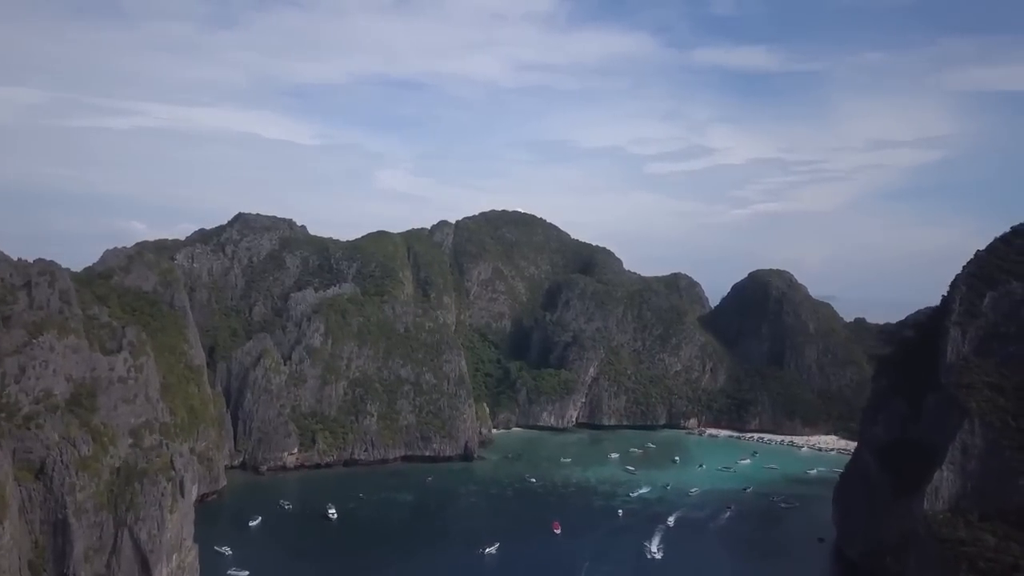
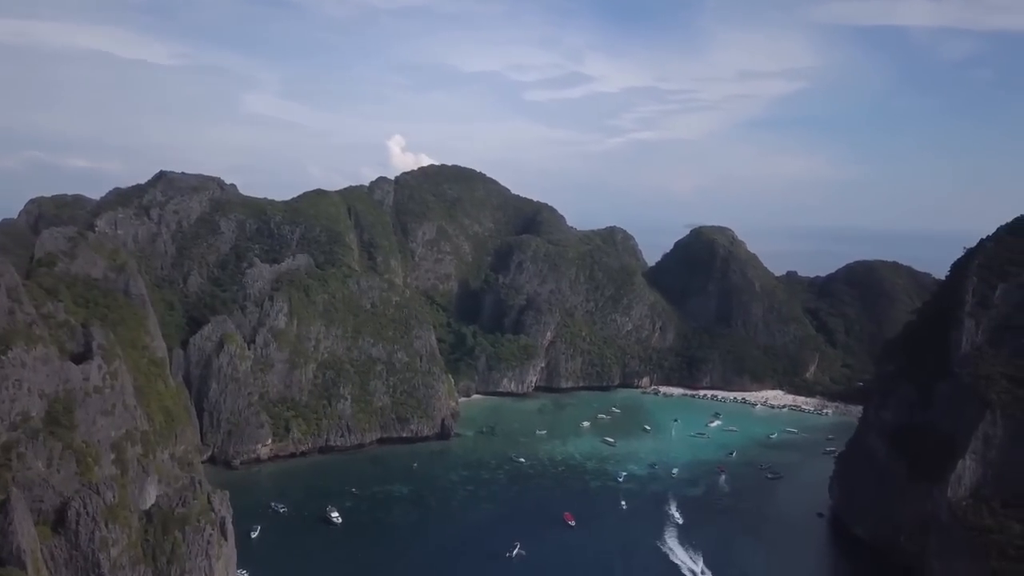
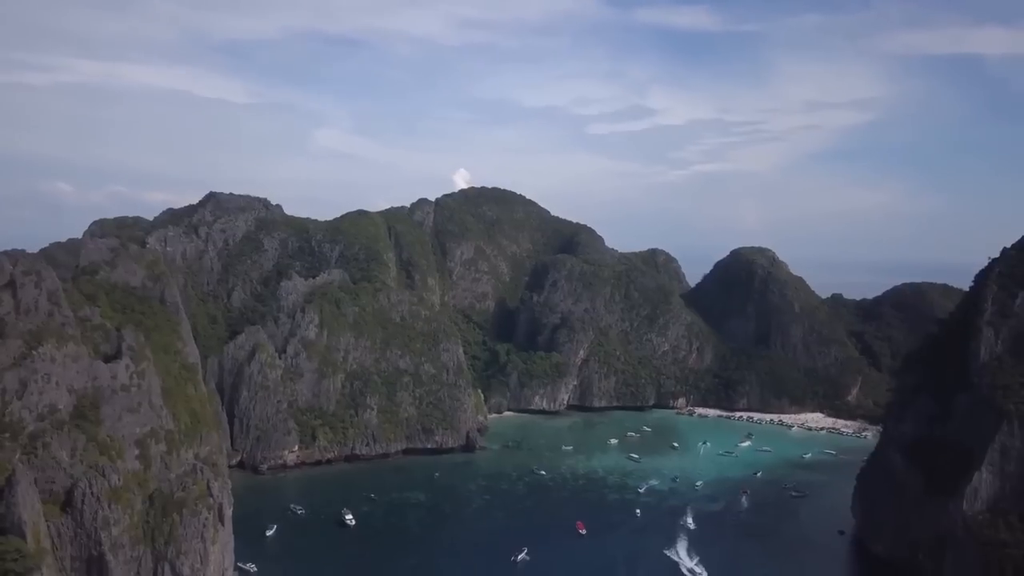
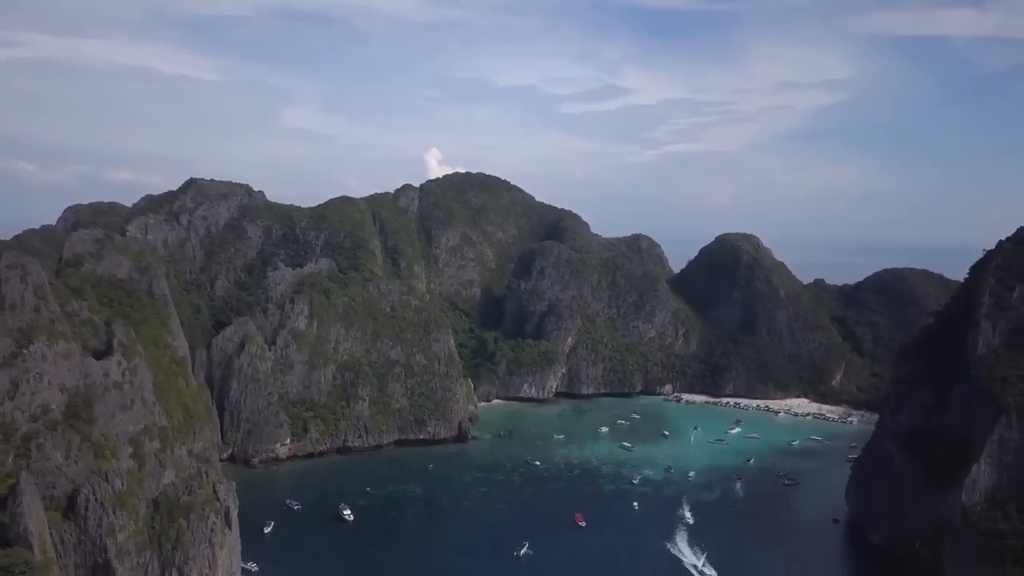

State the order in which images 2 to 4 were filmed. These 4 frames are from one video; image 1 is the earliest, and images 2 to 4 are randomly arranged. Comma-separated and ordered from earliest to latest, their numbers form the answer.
3, 4, 2
